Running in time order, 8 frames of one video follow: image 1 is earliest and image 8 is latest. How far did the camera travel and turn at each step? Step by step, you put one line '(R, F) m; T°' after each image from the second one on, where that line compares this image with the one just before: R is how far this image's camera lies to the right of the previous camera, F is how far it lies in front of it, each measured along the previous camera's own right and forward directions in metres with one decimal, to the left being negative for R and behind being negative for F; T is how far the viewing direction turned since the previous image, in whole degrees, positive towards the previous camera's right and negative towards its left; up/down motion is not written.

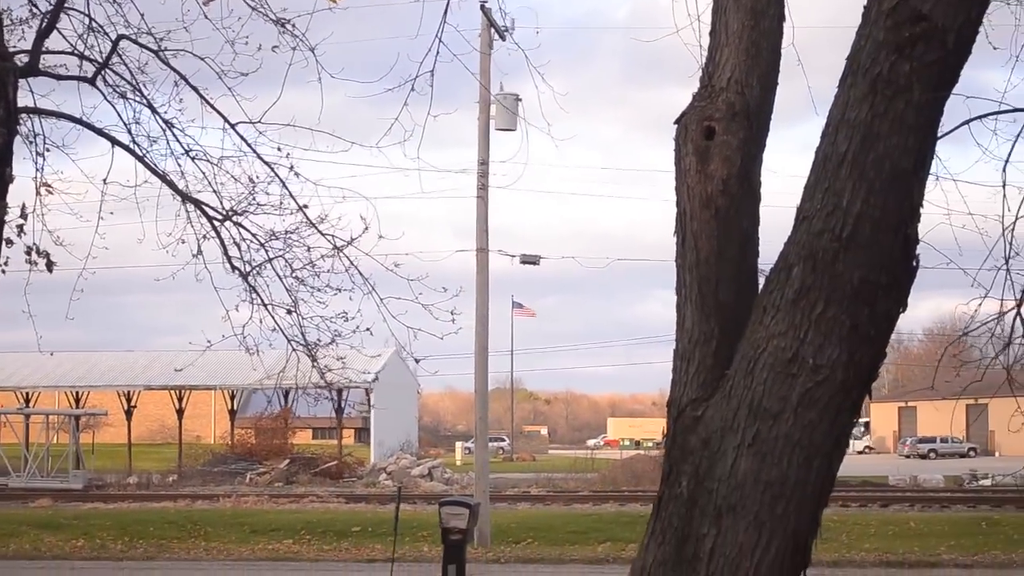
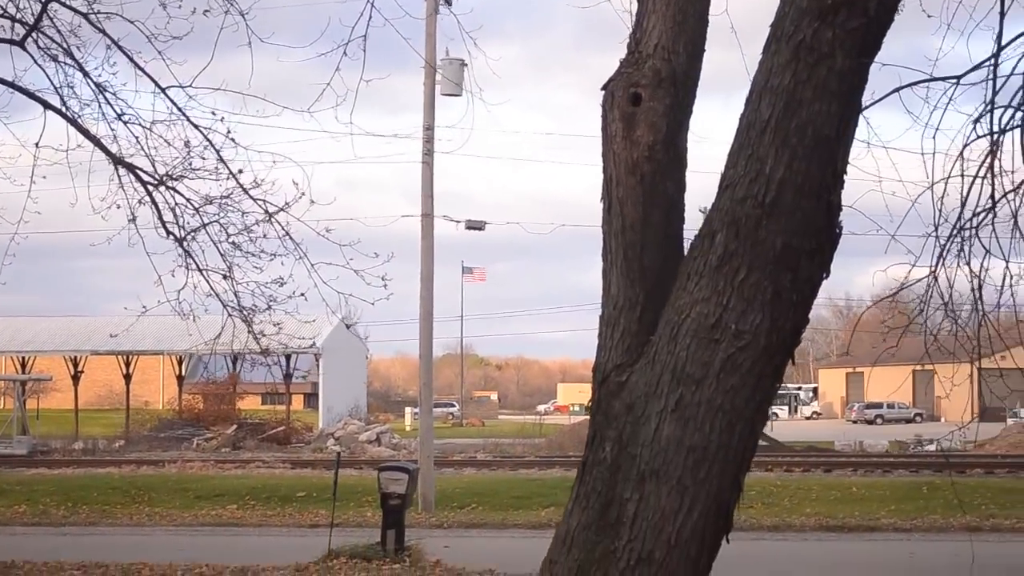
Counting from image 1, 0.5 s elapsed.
(+0.2, +0.1) m; +2°
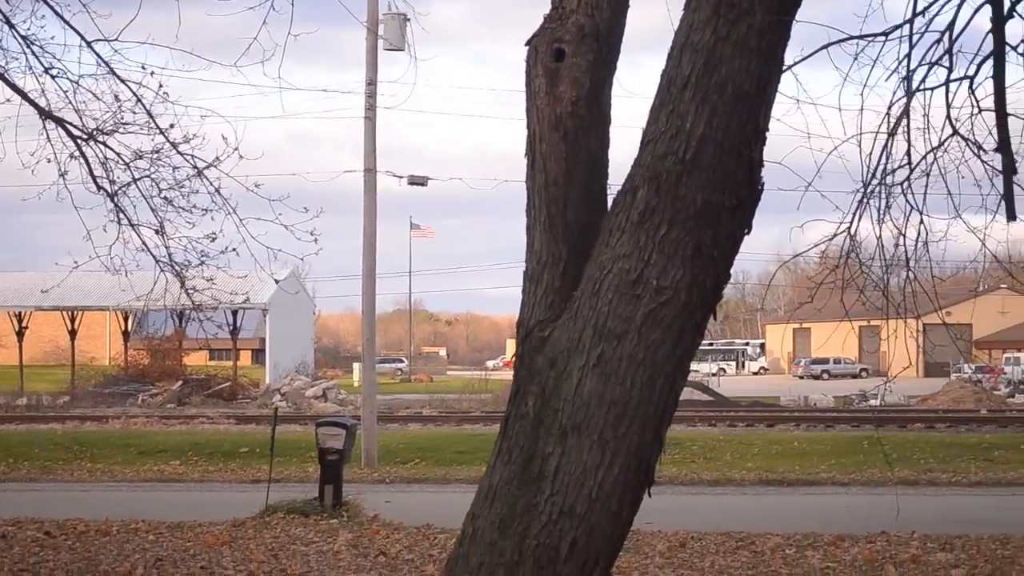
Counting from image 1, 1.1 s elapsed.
(+0.2, 0.0) m; +2°
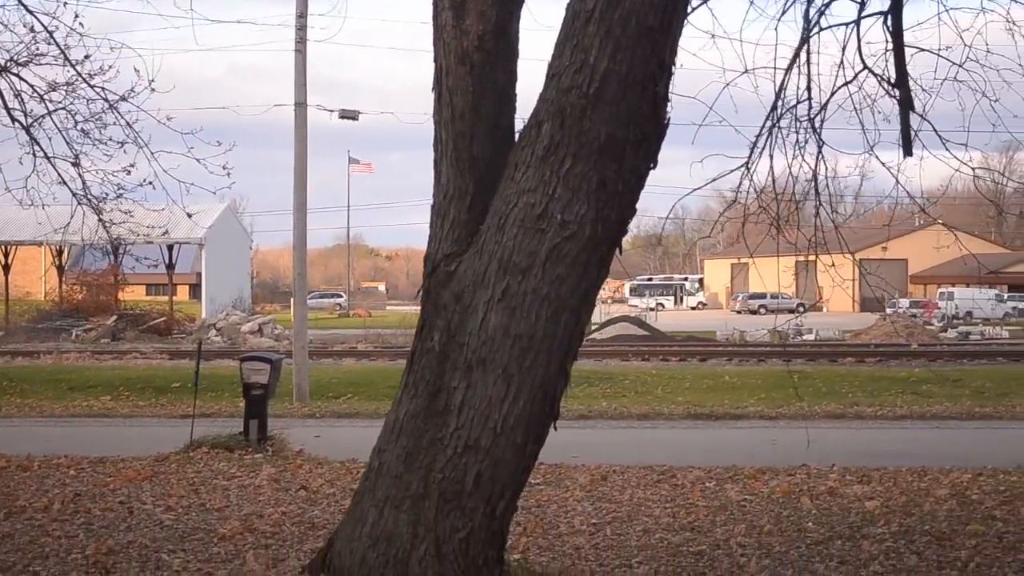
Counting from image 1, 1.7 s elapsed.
(+0.3, 0.0) m; +2°
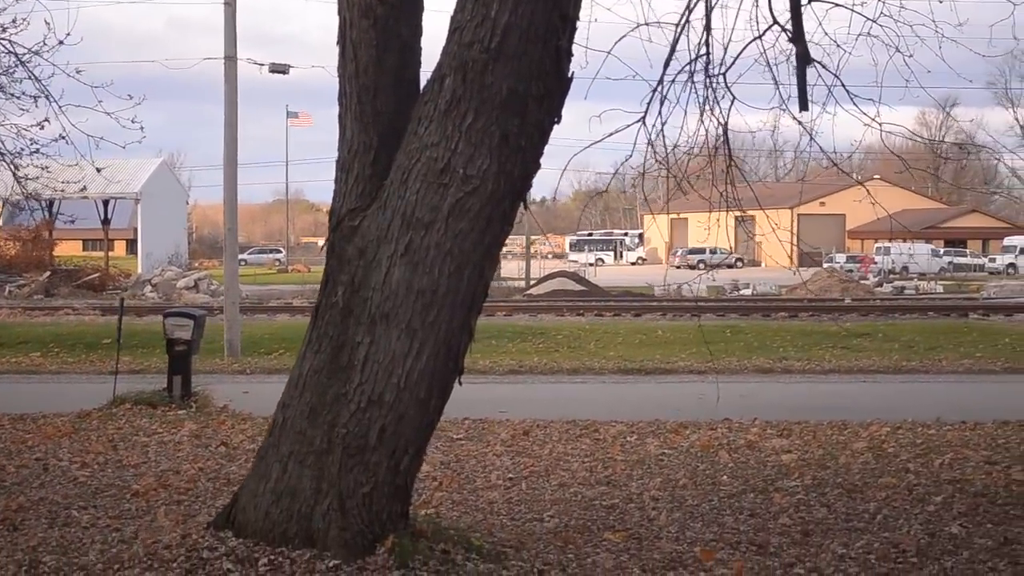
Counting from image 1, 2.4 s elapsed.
(+0.3, 0.0) m; +2°
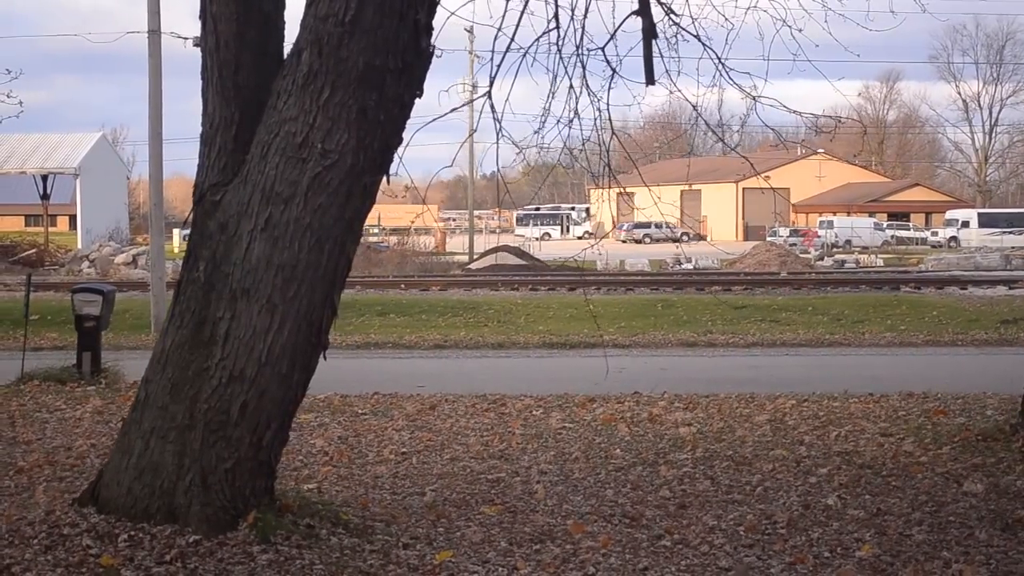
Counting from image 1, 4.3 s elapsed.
(+0.7, -0.1) m; +1°
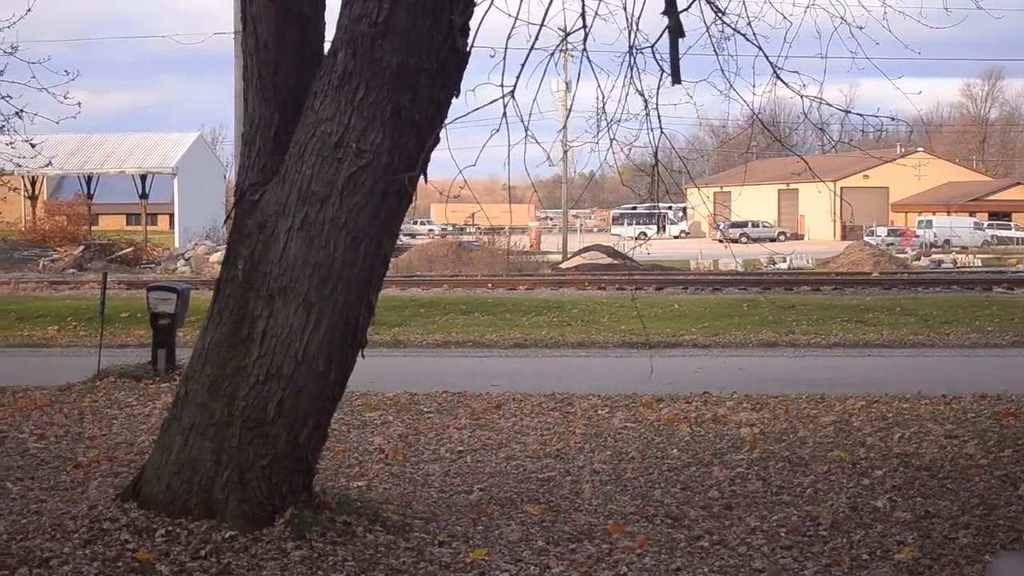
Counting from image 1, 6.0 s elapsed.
(+0.4, +0.1) m; -6°
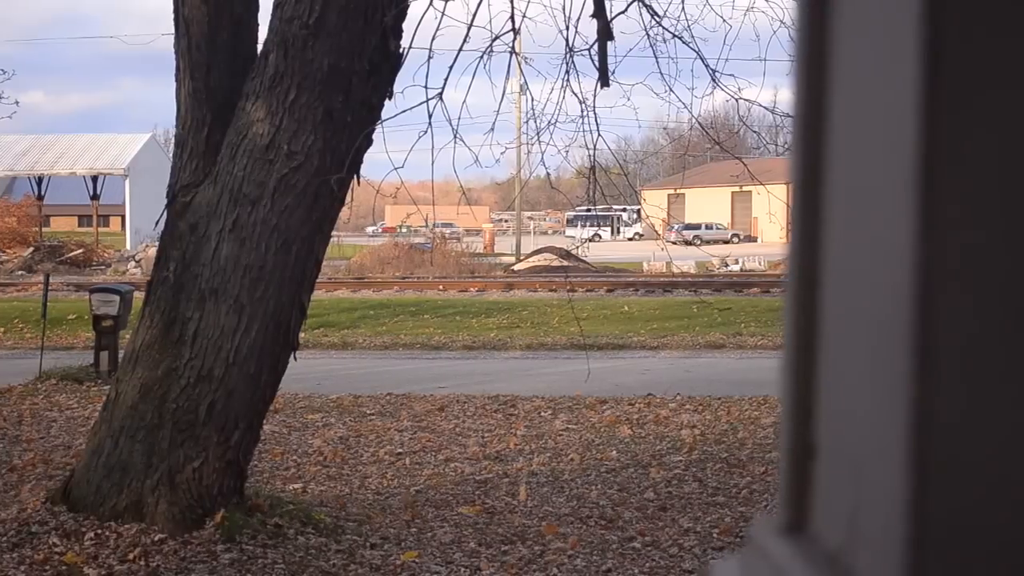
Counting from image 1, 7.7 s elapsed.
(+0.2, 0.0) m; +2°
